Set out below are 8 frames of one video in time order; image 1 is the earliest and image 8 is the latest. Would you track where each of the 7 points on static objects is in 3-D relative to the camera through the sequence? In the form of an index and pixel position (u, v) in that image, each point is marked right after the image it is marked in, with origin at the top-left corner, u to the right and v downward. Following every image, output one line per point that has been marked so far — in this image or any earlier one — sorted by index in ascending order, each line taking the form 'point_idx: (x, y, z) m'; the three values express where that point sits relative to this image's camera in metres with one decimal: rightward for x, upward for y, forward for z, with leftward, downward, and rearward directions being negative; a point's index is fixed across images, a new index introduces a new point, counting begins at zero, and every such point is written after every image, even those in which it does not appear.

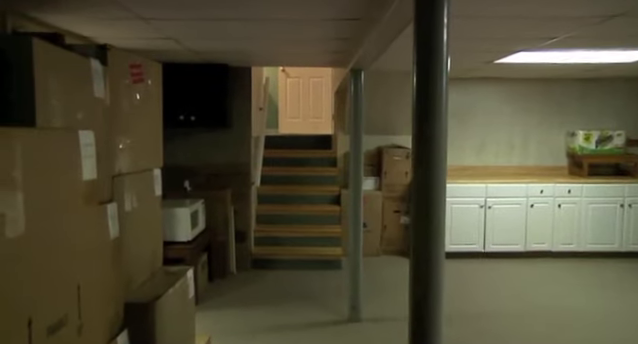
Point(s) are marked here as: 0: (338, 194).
0: (+0.2, -0.3, +5.3) m
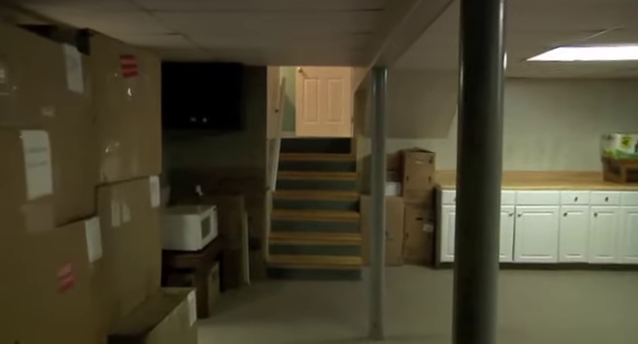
0: (+0.4, -0.3, +5.0) m
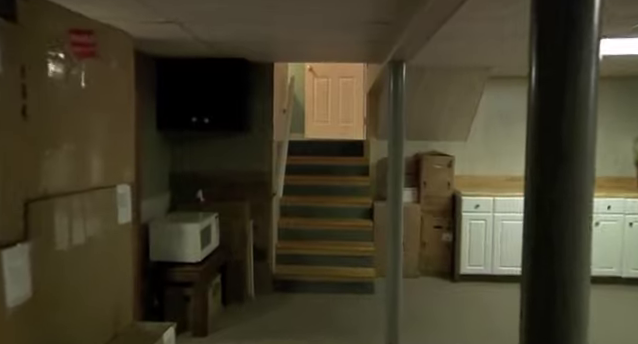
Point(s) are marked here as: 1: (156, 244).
0: (+0.5, -0.4, +4.7) m
1: (-1.1, -0.5, +3.1) m
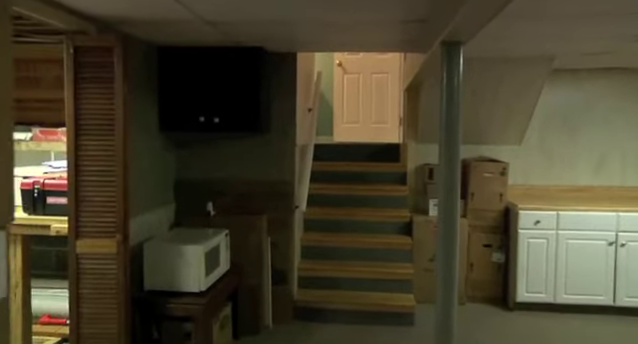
0: (+0.8, -0.4, +4.1) m
1: (-1.0, -0.6, +2.6) m
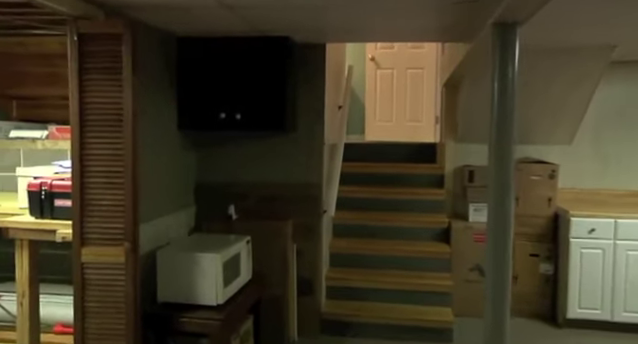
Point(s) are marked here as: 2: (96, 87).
0: (+1.1, -0.5, +3.7) m
1: (-0.8, -0.6, +2.3) m
2: (-1.0, +0.4, +2.0) m
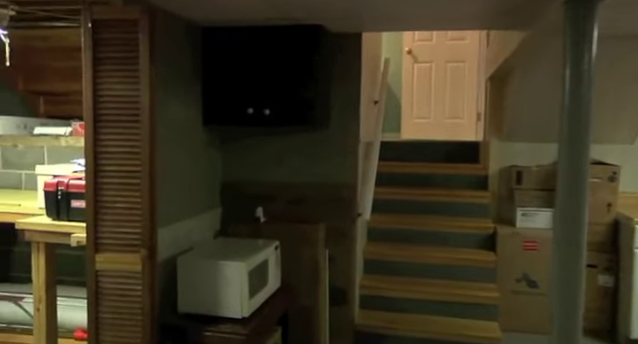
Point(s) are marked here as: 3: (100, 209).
0: (+1.3, -0.5, +3.4) m
1: (-0.6, -0.6, +2.2) m
2: (-0.8, +0.4, +1.8) m
3: (-0.9, -0.1, +1.8) m
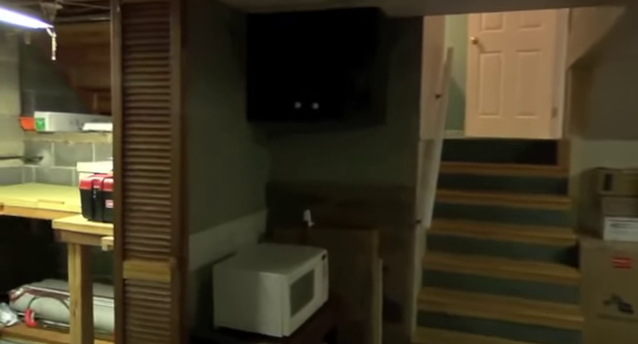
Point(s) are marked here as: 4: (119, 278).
0: (+1.7, -0.5, +3.0) m
1: (-0.4, -0.6, +2.0) m
2: (-0.6, +0.4, +1.6) m
3: (-0.7, -0.1, +1.7) m
4: (-0.8, -0.4, +1.7) m
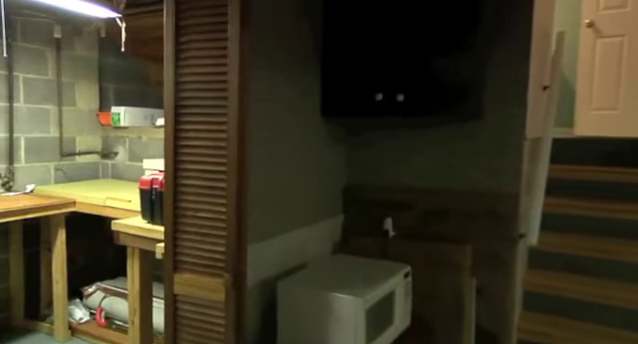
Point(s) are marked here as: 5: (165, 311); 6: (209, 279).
0: (+2.1, -0.5, +2.3) m
1: (-0.1, -0.6, +1.7) m
2: (-0.4, +0.4, +1.4) m
3: (-0.4, -0.1, +1.5) m
4: (-0.5, -0.4, +1.5) m
5: (-0.5, -0.5, +1.5) m
6: (-0.3, -0.3, +1.4) m
